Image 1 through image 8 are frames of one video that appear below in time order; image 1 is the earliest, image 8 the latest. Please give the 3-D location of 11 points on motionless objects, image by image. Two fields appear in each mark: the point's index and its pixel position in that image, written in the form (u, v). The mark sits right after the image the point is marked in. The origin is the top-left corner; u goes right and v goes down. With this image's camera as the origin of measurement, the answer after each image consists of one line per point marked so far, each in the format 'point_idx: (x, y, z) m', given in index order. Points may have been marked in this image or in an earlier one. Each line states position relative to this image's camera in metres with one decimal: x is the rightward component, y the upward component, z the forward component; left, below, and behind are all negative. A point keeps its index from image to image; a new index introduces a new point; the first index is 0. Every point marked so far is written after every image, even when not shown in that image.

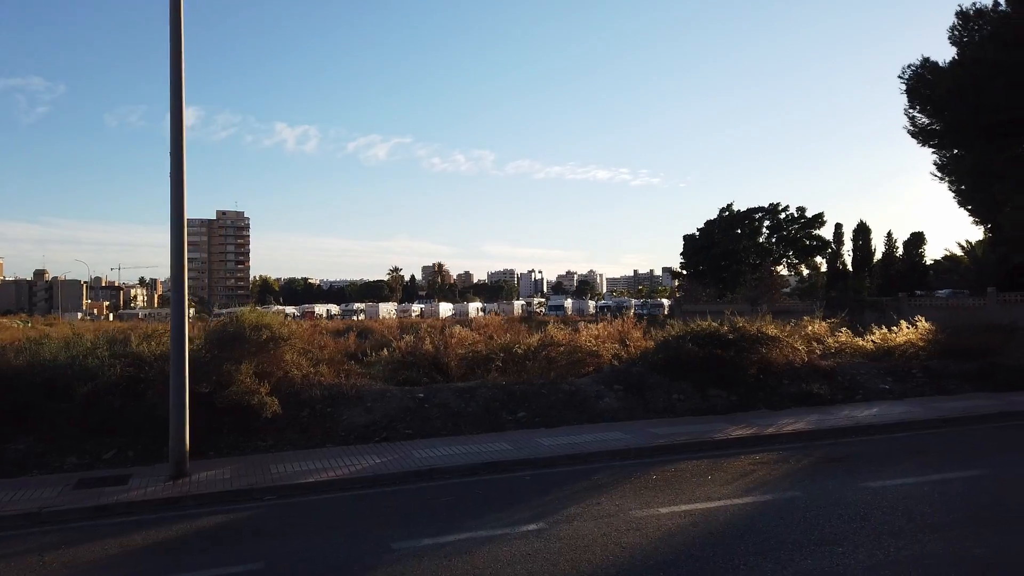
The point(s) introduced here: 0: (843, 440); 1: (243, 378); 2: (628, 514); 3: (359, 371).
0: (+4.5, -2.1, +10.3) m
1: (-3.6, -1.2, +10.0) m
2: (+1.0, -2.0, +6.8) m
3: (-2.7, -1.5, +13.0) m
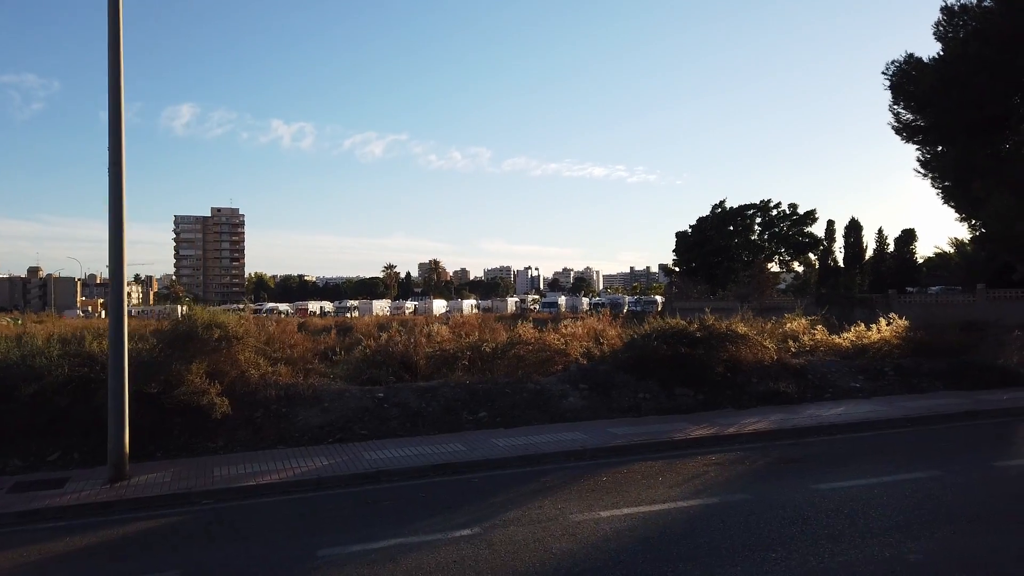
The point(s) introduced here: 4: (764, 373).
0: (+3.9, -2.1, +10.2) m
1: (-4.2, -1.2, +9.8) m
2: (+0.5, -2.0, +6.6) m
3: (-3.3, -1.4, +12.8) m
4: (+4.5, -1.5, +13.4) m
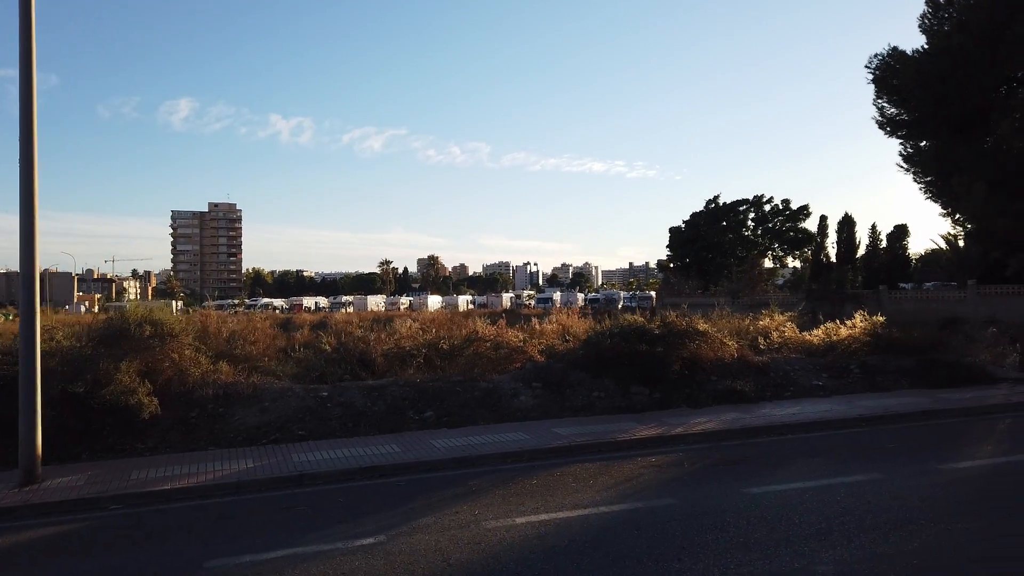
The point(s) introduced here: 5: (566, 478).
0: (+3.2, -2.0, +9.9) m
1: (-4.9, -1.1, +9.5) m
2: (-0.3, -2.0, +6.3) m
3: (-4.0, -1.4, +12.6) m
4: (+3.7, -1.5, +13.2) m
5: (+0.6, -2.0, +8.0) m
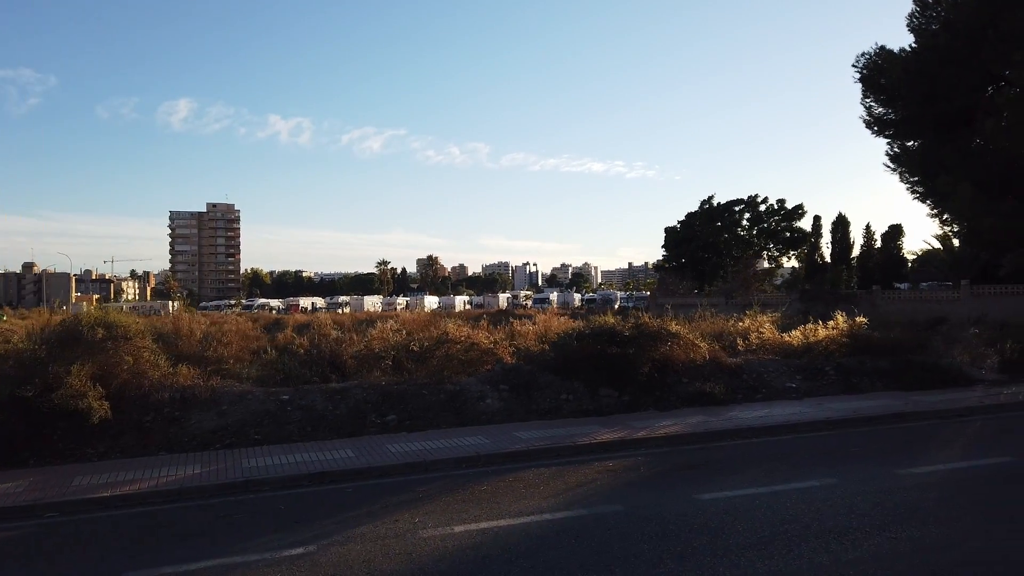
0: (+2.6, -2.0, +9.8) m
1: (-5.5, -1.2, +9.3) m
2: (-0.8, -2.0, +6.2) m
3: (-4.6, -1.4, +12.4) m
4: (+3.2, -1.5, +13.0) m
5: (0.0, -2.0, +7.8) m
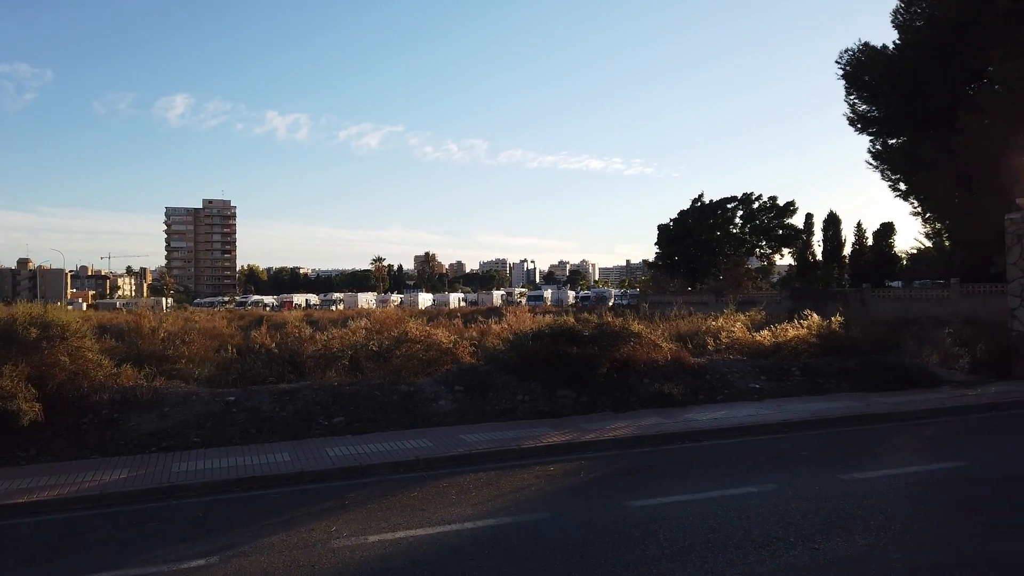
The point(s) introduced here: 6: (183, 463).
0: (+1.9, -2.0, +9.6) m
1: (-6.1, -1.1, +9.1) m
2: (-1.5, -2.0, +5.9) m
3: (-5.3, -1.4, +12.1) m
4: (+2.5, -1.5, +12.8) m
5: (-0.6, -2.0, +7.6) m
6: (-3.8, -2.0, +8.6) m
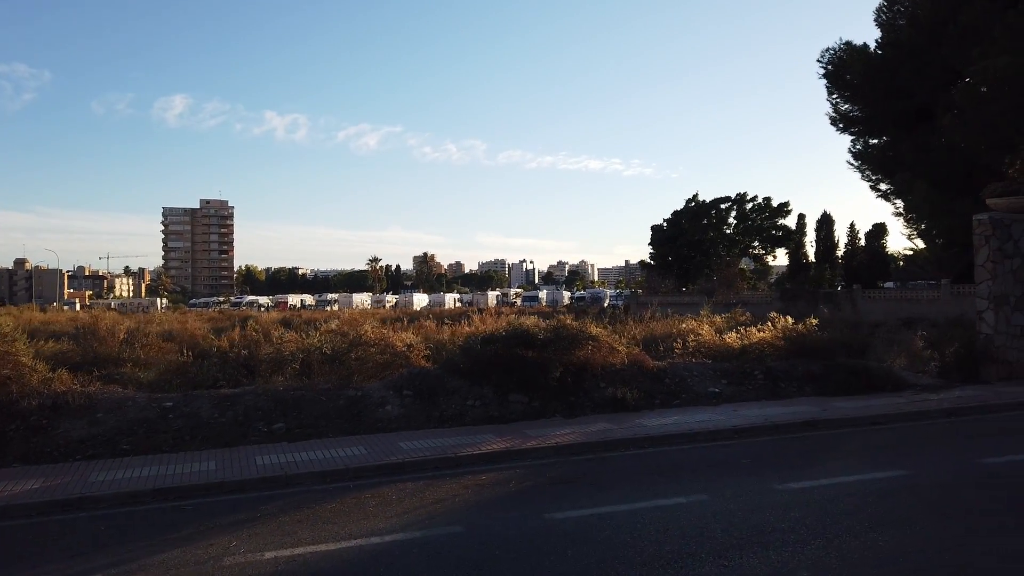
0: (+1.2, -2.1, +9.3) m
1: (-6.9, -1.2, +8.8) m
2: (-2.2, -2.1, +5.7) m
3: (-6.0, -1.4, +11.8) m
4: (+1.7, -1.5, +12.5) m
5: (-1.4, -2.1, +7.3) m
6: (-4.5, -2.0, +8.3) m
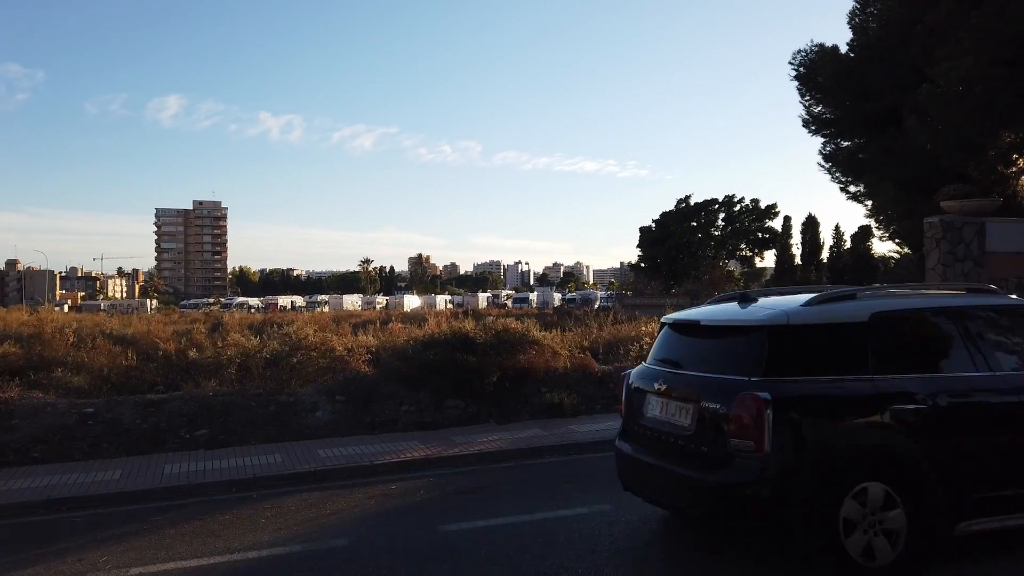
0: (+0.2, -2.1, +9.1) m
1: (-7.8, -1.2, +8.5) m
2: (-3.1, -2.1, +5.5) m
3: (-7.0, -1.4, +11.6) m
4: (+0.7, -1.6, +12.4) m
5: (-2.3, -2.1, +7.1) m
6: (-5.5, -2.1, +8.1) m
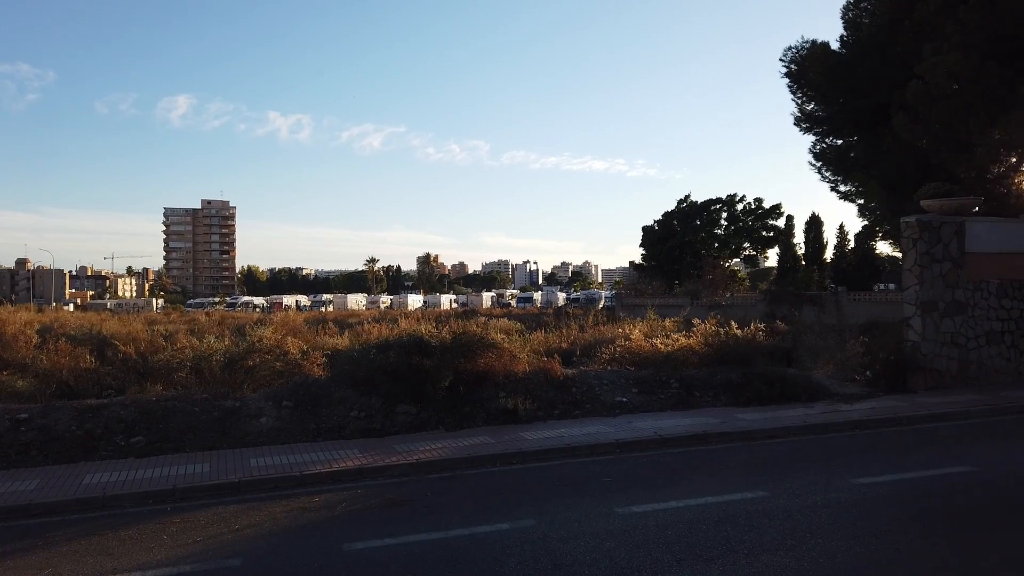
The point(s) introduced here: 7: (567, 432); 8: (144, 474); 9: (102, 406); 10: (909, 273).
0: (-0.5, -2.1, +8.8) m
1: (-8.6, -1.2, +8.2) m
2: (-3.9, -2.1, +5.1) m
3: (-7.7, -1.5, +11.3) m
4: (0.0, -1.6, +12.0) m
5: (-3.0, -2.1, +6.8) m
6: (-6.2, -2.1, +7.8) m
7: (+0.8, -2.0, +10.4) m
8: (-4.1, -2.1, +8.4) m
9: (-5.7, -1.7, +10.5) m
10: (+7.5, +0.3, +14.2) m
